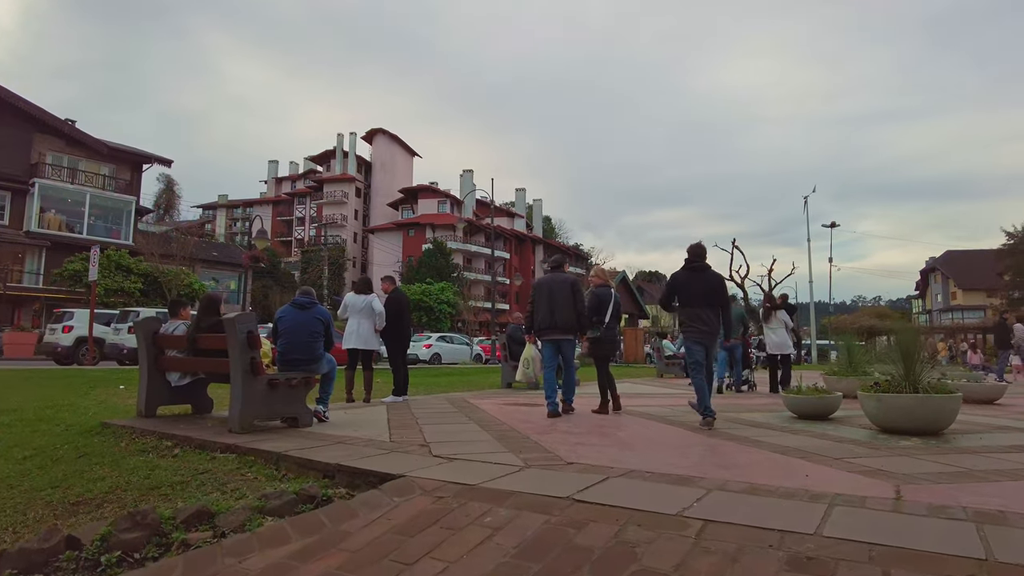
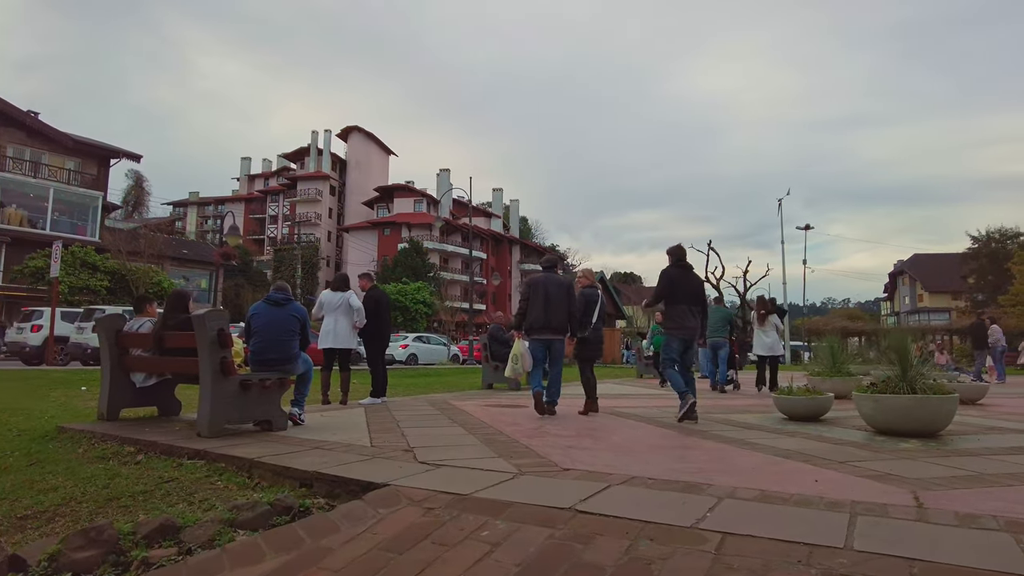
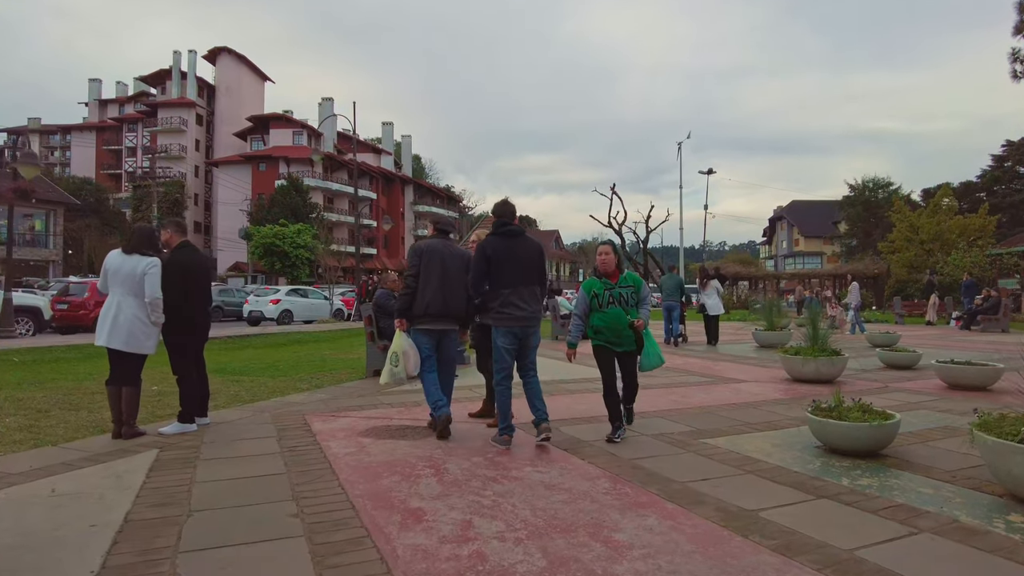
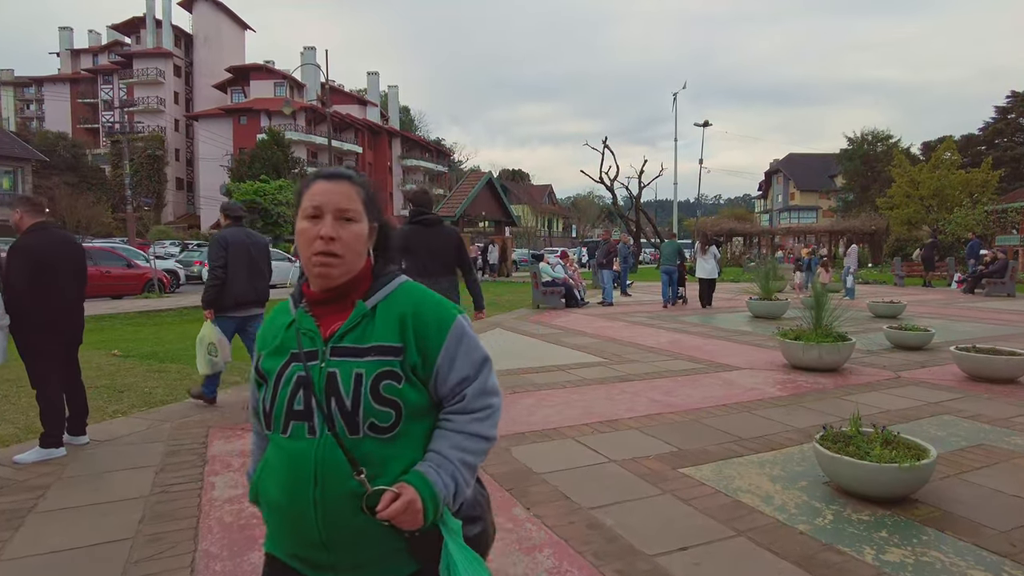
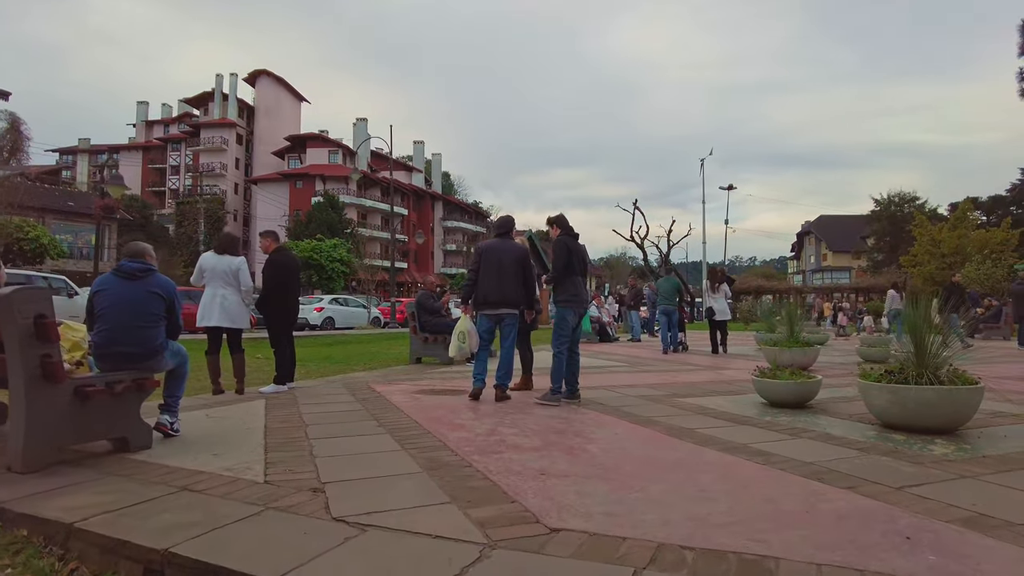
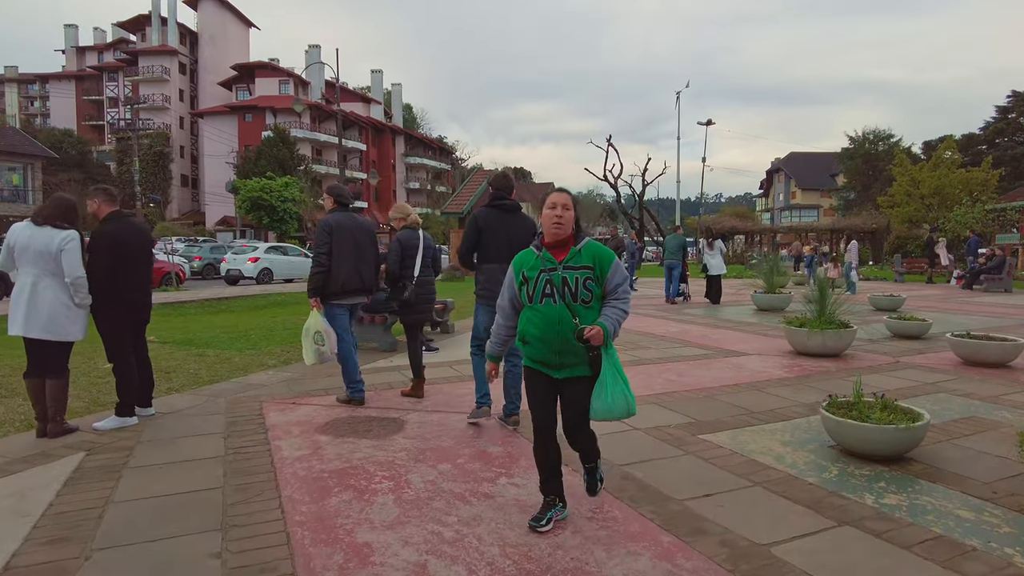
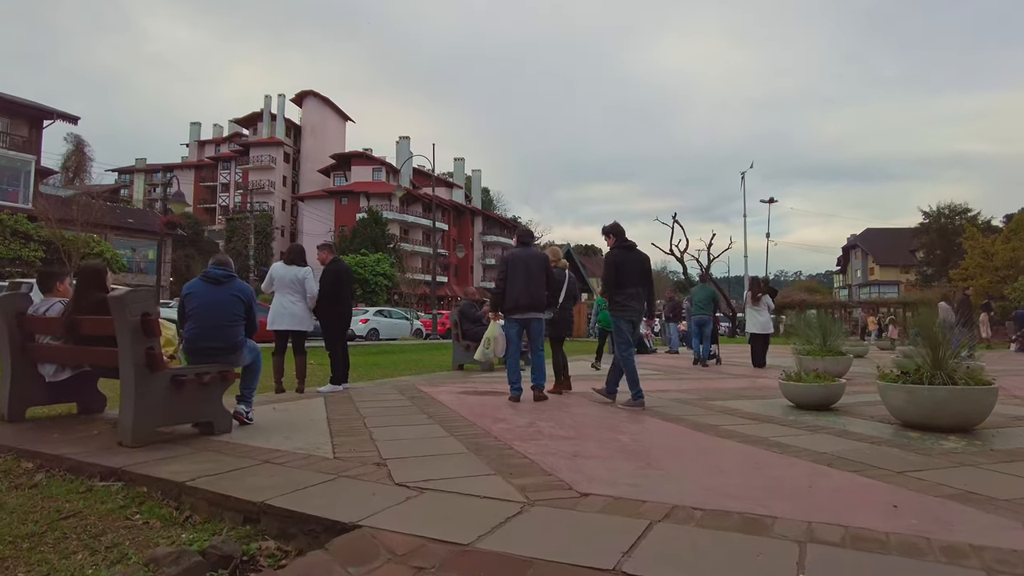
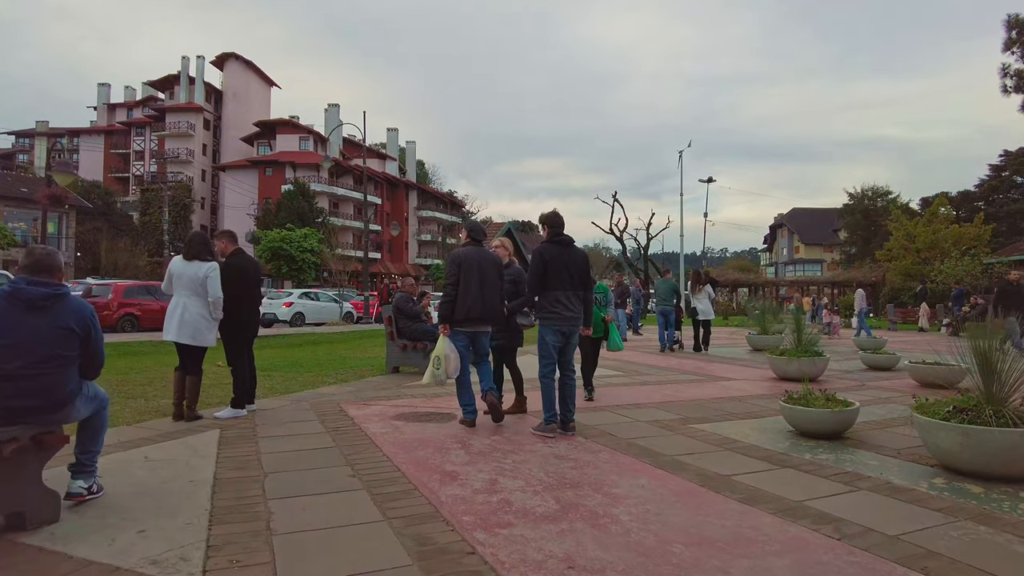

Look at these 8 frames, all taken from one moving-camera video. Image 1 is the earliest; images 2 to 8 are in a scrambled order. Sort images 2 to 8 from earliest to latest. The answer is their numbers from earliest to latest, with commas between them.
2, 7, 5, 8, 3, 6, 4
